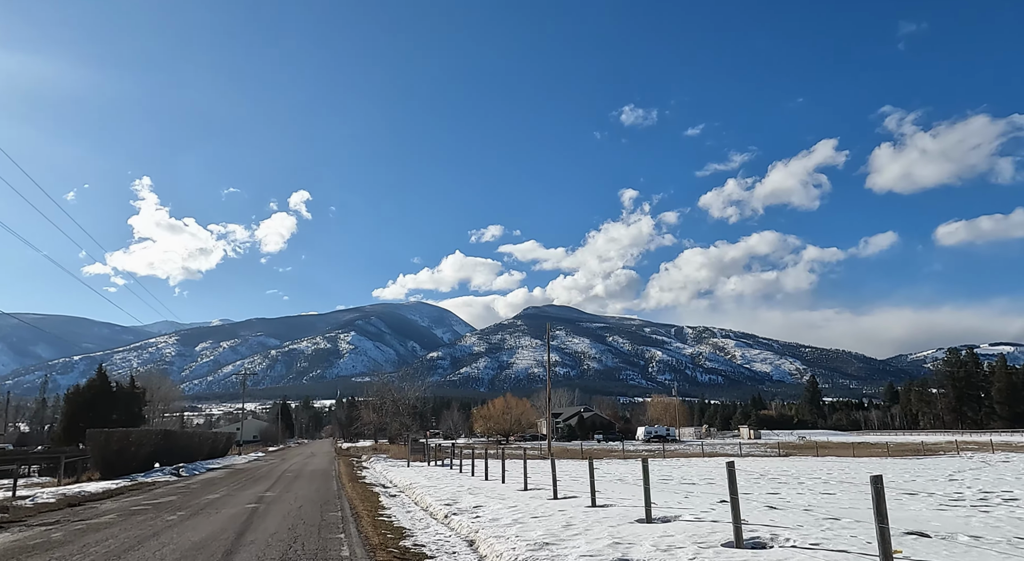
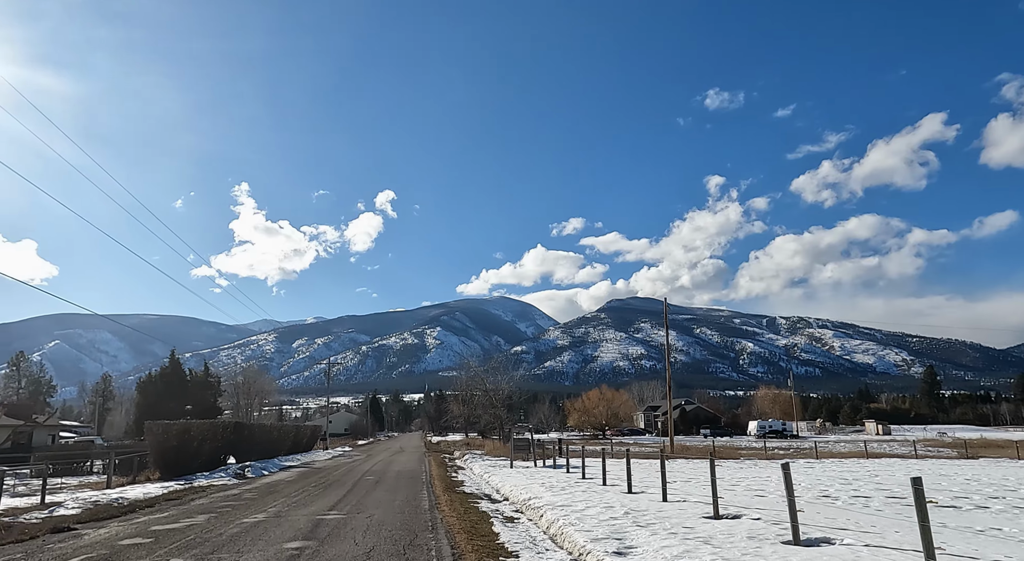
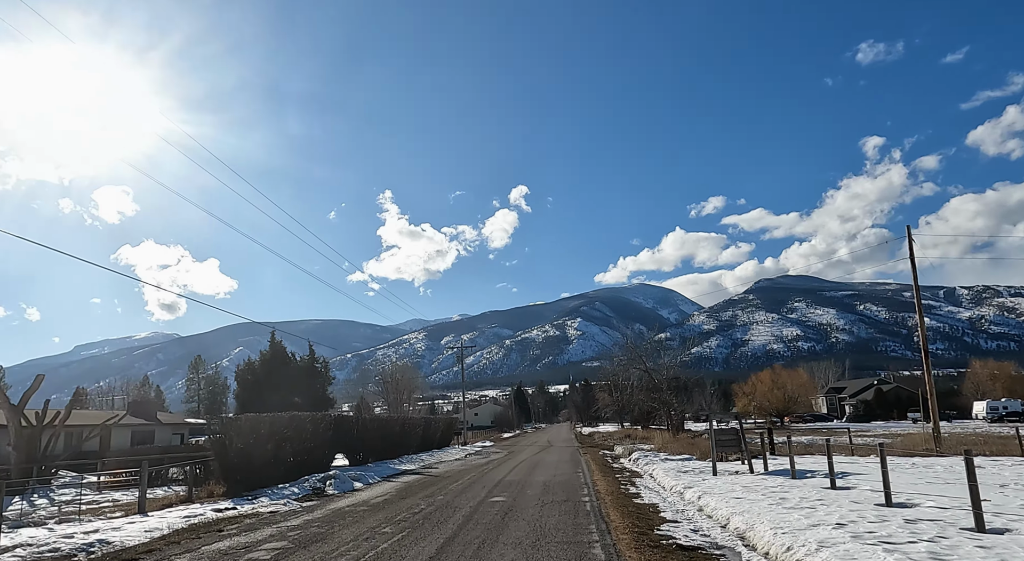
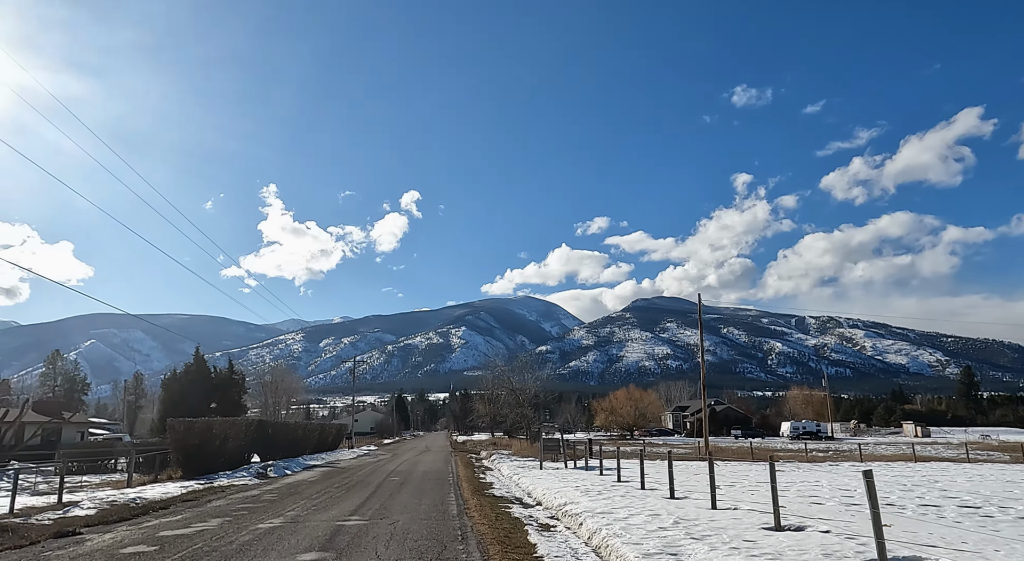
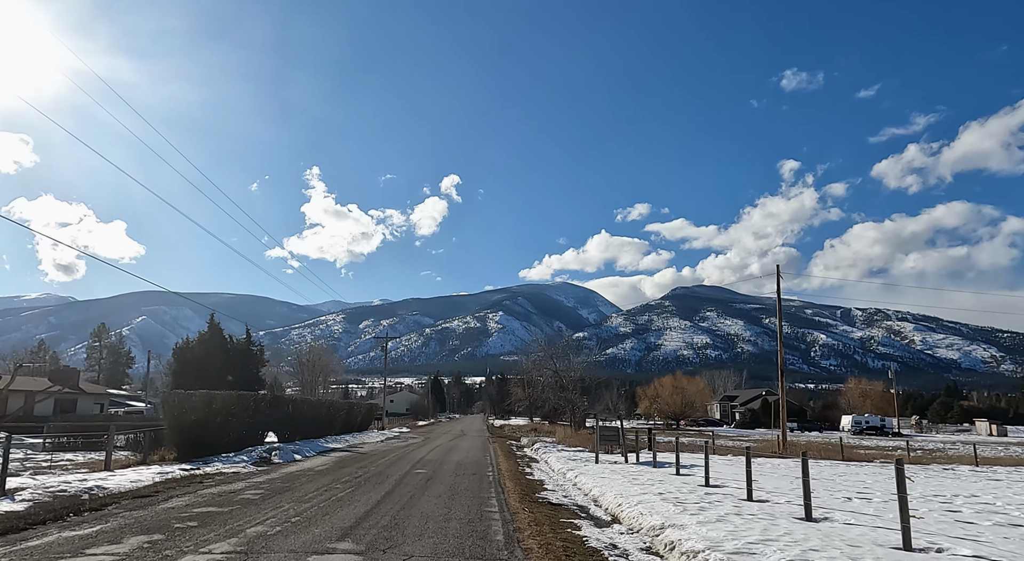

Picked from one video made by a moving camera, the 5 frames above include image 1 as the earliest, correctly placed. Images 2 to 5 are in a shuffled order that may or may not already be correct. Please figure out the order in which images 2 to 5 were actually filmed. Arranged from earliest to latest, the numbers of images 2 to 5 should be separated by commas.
2, 4, 5, 3
